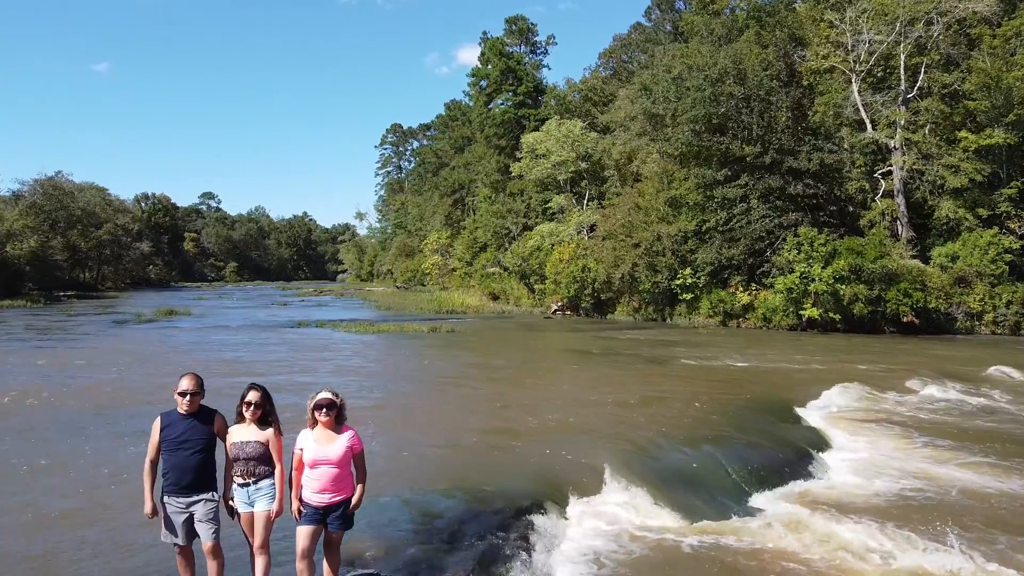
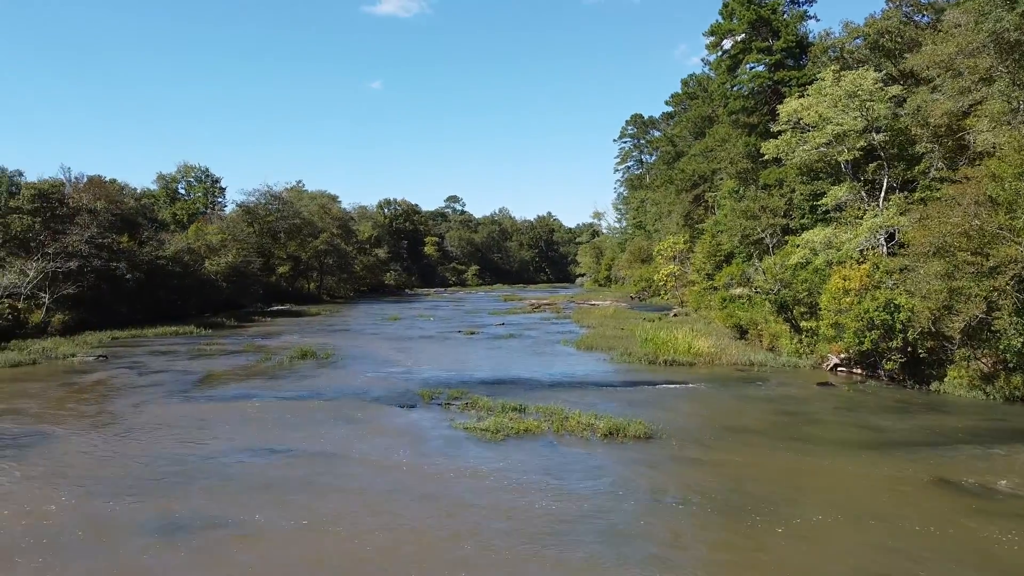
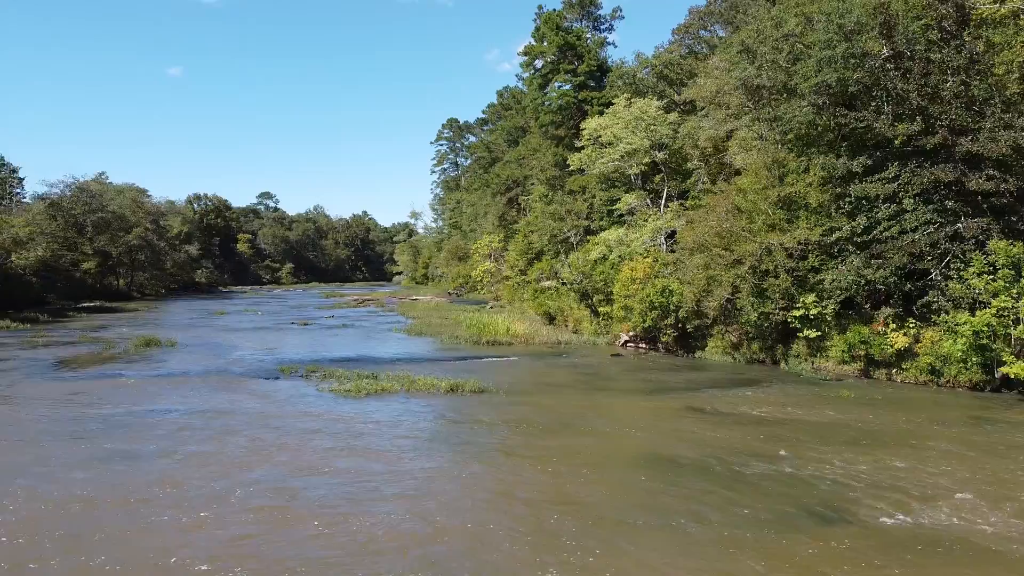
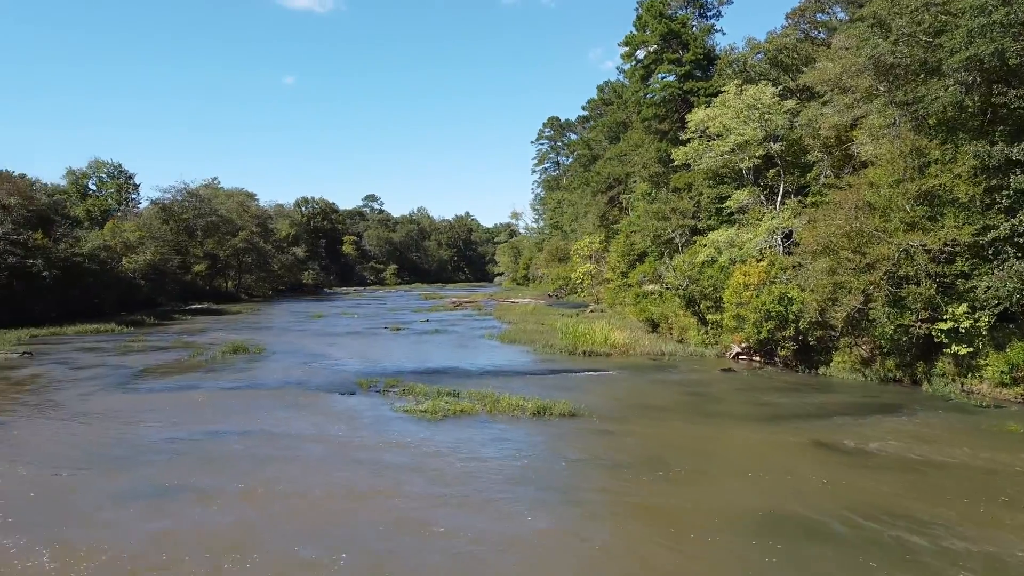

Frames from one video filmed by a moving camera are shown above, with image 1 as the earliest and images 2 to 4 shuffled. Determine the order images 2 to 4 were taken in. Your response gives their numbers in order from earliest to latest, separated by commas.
3, 4, 2
